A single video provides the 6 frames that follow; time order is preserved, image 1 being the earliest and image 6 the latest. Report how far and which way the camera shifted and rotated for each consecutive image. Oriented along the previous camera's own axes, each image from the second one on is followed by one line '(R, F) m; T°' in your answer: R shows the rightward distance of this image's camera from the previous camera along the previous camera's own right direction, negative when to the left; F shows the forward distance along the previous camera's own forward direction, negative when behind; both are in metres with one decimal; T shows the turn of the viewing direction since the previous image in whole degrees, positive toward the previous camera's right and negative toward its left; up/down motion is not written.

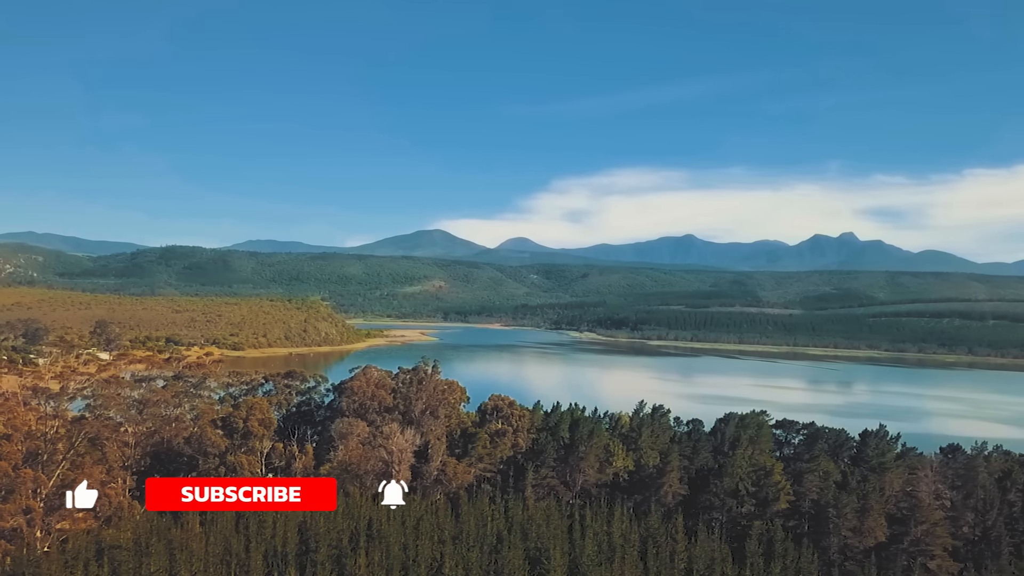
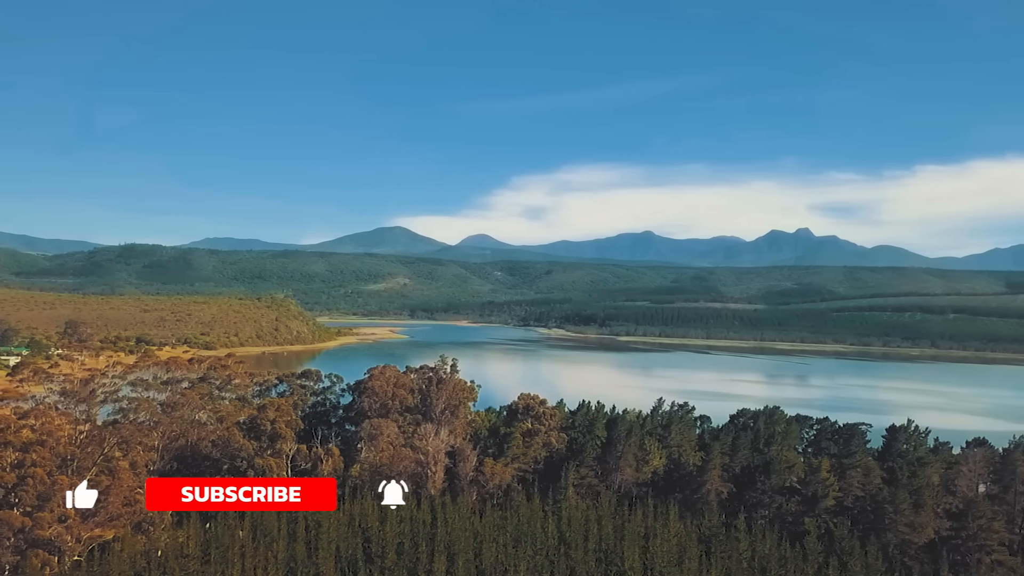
(-2.3, +0.4) m; +2°
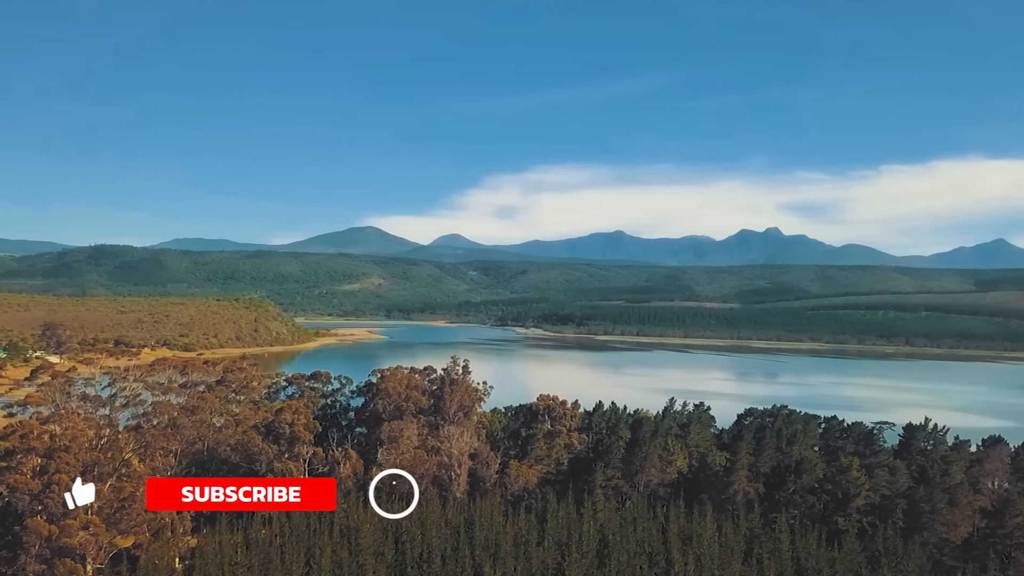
(-1.5, +0.2) m; +1°
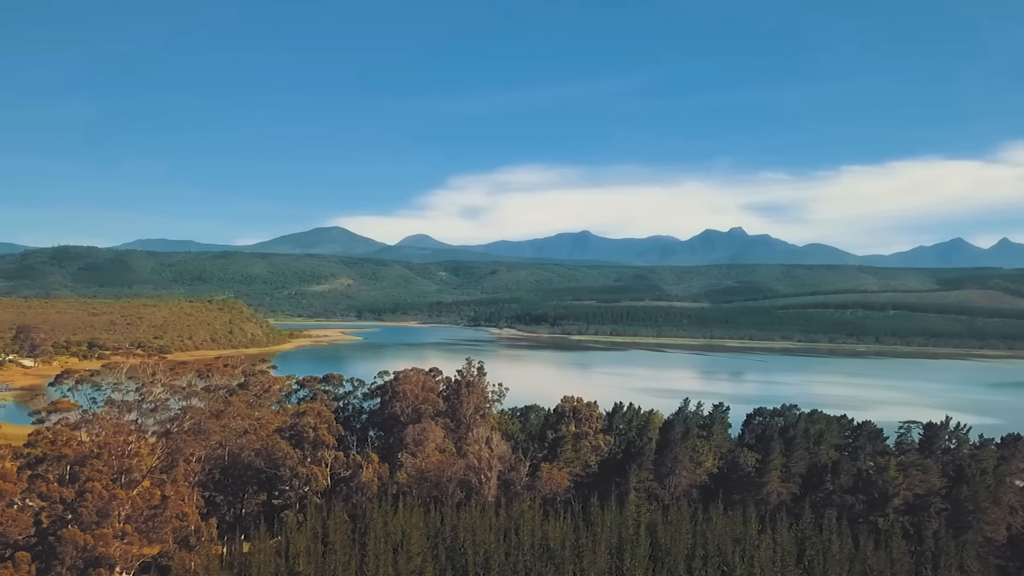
(-1.9, +0.3) m; +1°
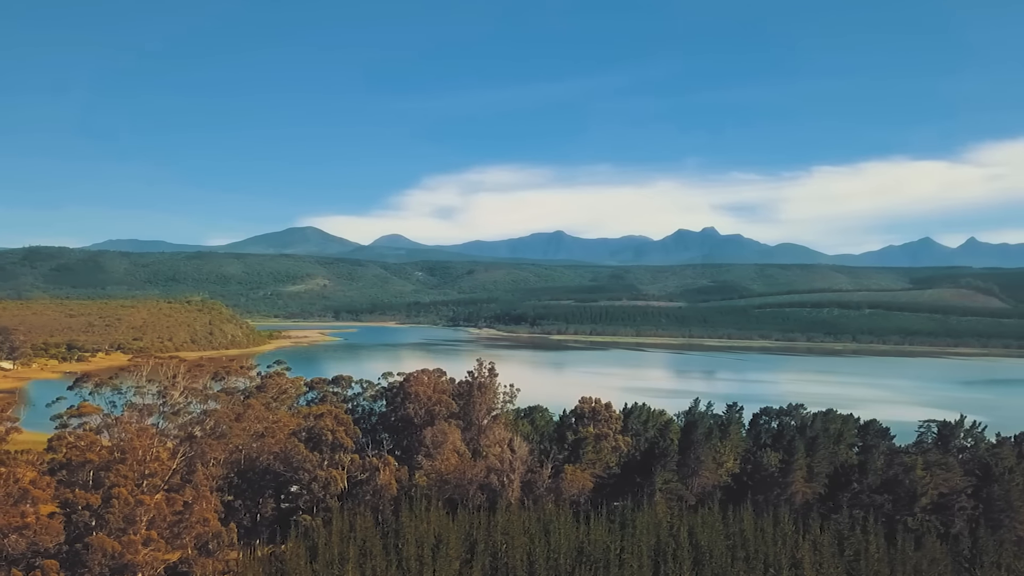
(-1.4, +0.2) m; +1°
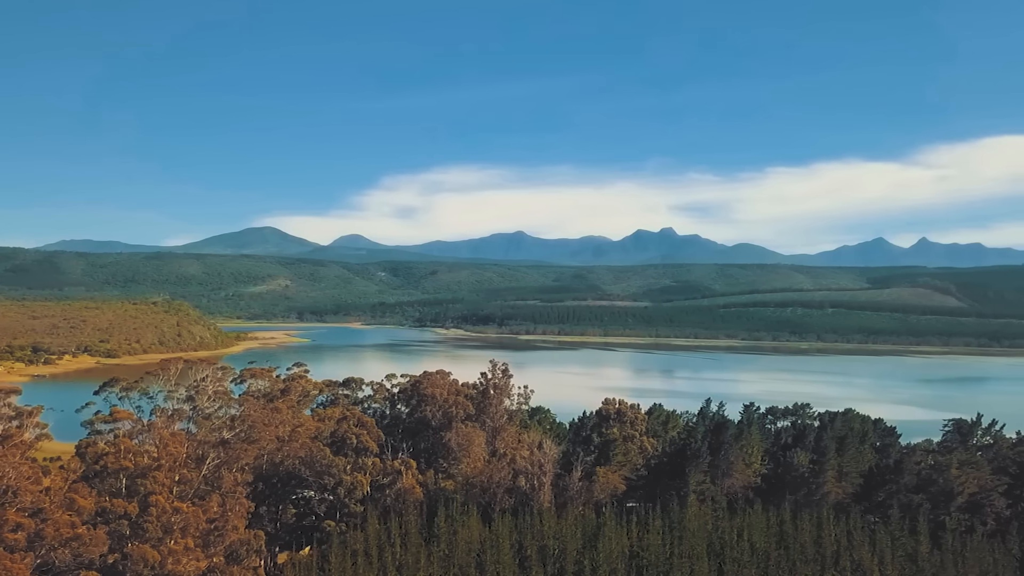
(-2.1, +0.3) m; +2°
